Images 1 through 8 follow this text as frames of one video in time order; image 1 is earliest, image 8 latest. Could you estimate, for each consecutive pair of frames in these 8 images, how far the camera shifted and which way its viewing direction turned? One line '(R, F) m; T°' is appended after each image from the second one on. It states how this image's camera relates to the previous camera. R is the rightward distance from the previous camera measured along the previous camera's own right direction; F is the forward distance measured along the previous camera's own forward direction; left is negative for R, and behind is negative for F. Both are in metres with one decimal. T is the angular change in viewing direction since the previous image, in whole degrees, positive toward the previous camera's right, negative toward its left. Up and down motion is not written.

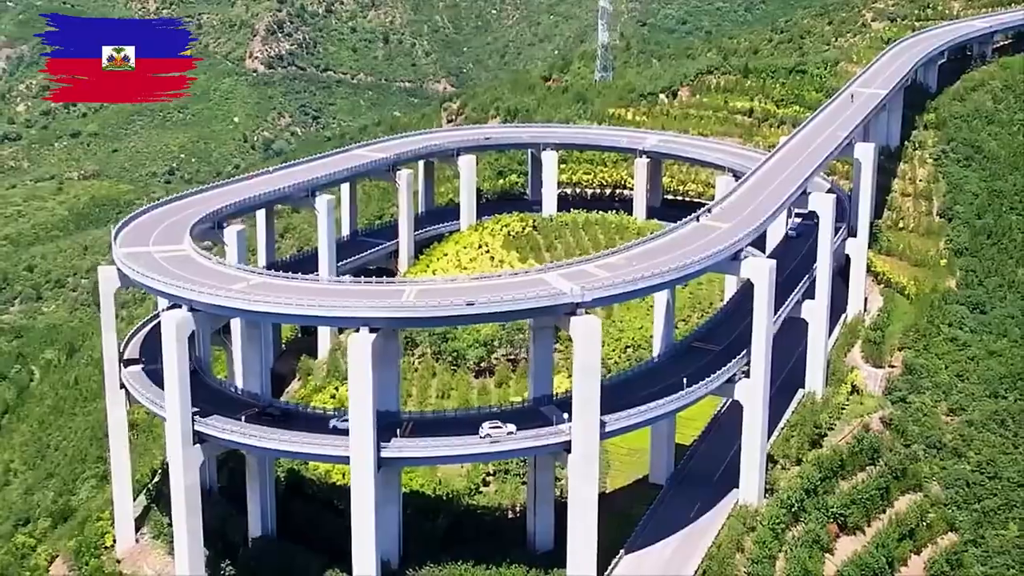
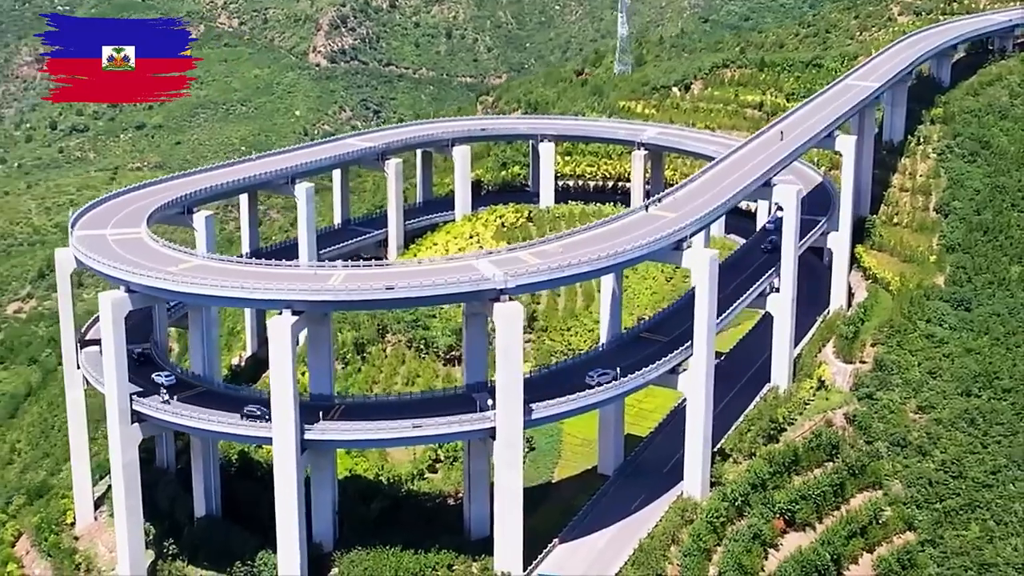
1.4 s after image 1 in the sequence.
(+4.7, +0.2) m; -4°
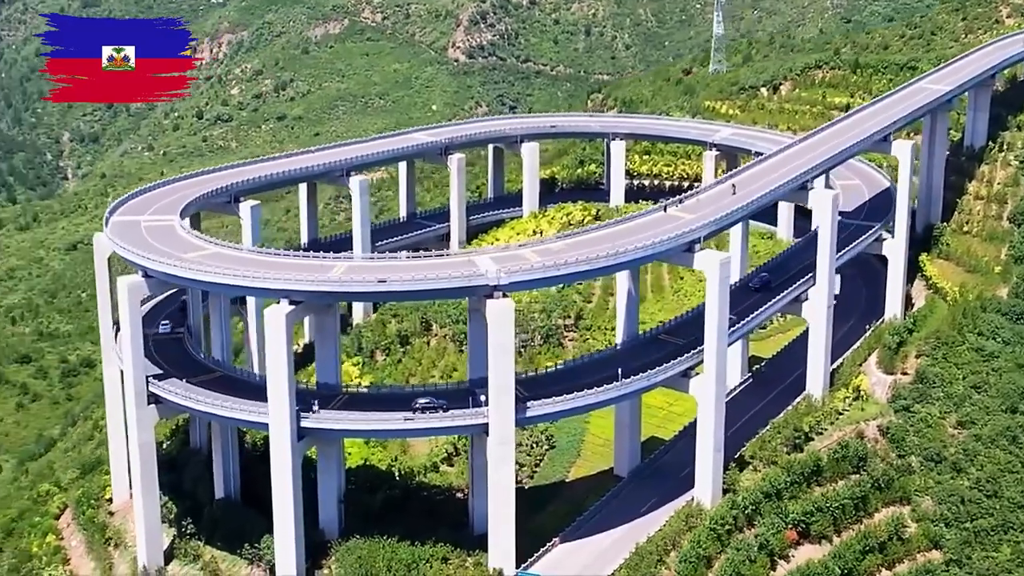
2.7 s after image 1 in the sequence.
(+4.8, +0.3) m; -7°
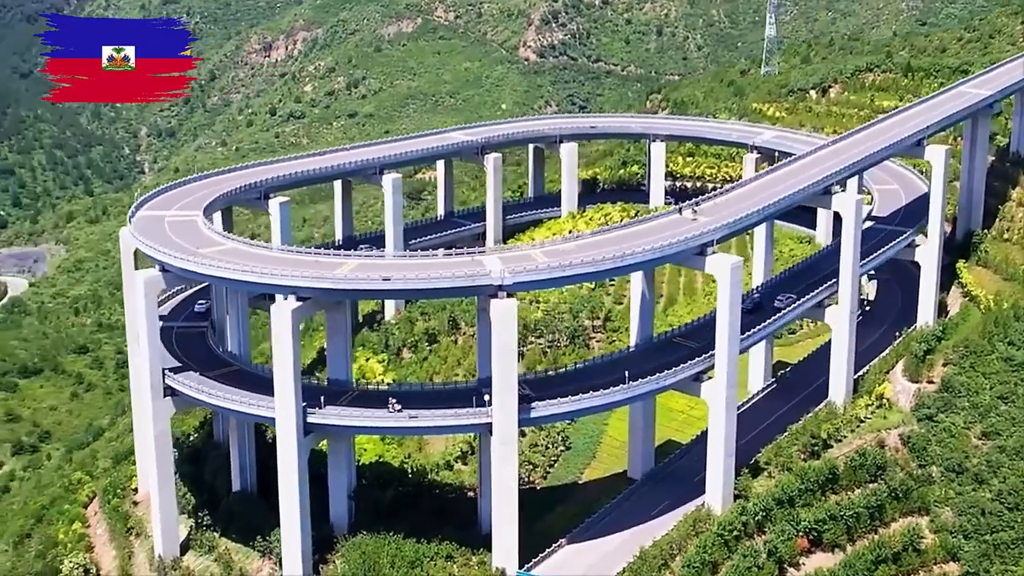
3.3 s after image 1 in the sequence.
(+2.2, 0.0) m; -3°
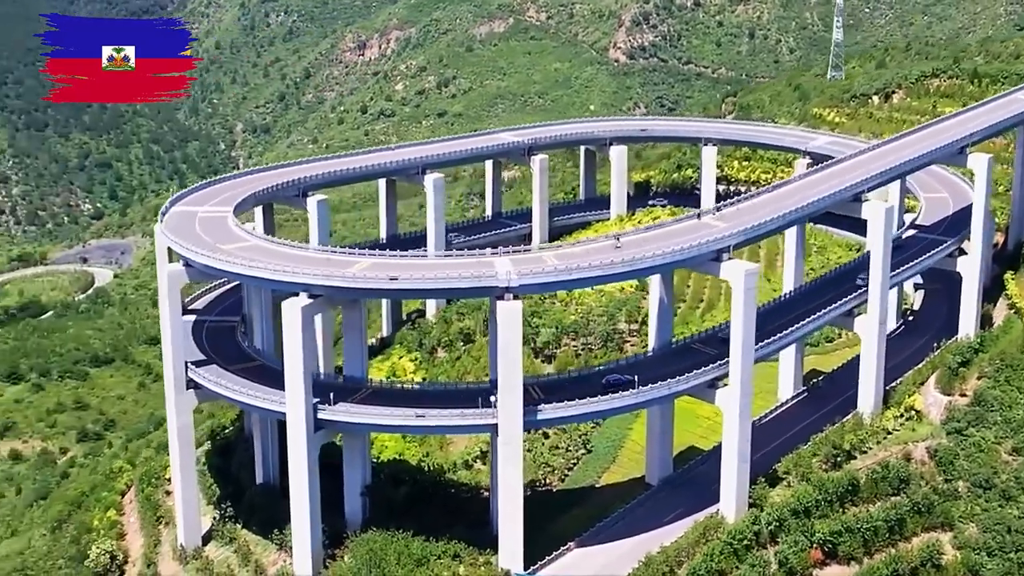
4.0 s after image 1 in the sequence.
(+2.7, 0.0) m; -4°
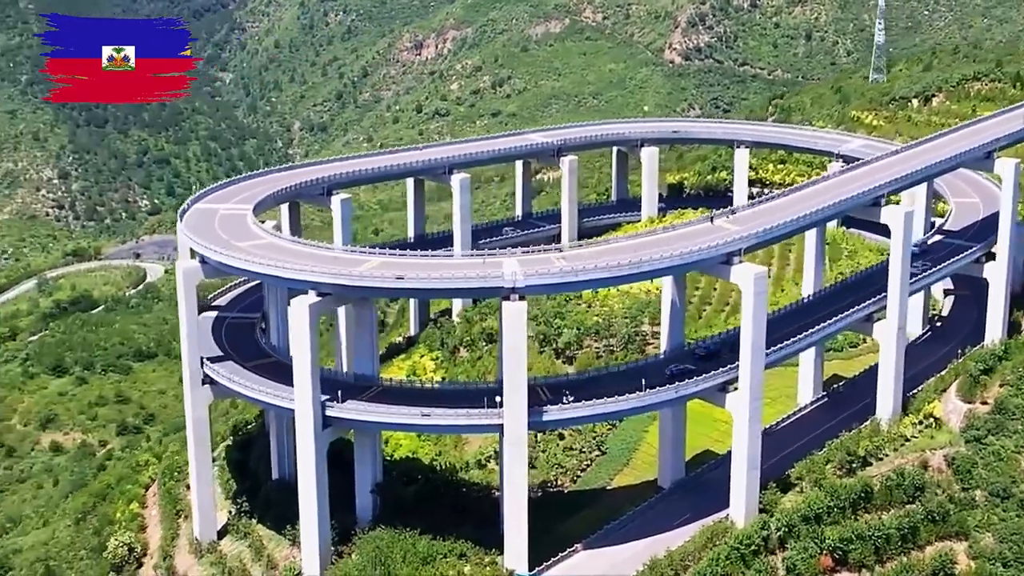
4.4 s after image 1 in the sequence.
(+1.6, 0.0) m; -3°
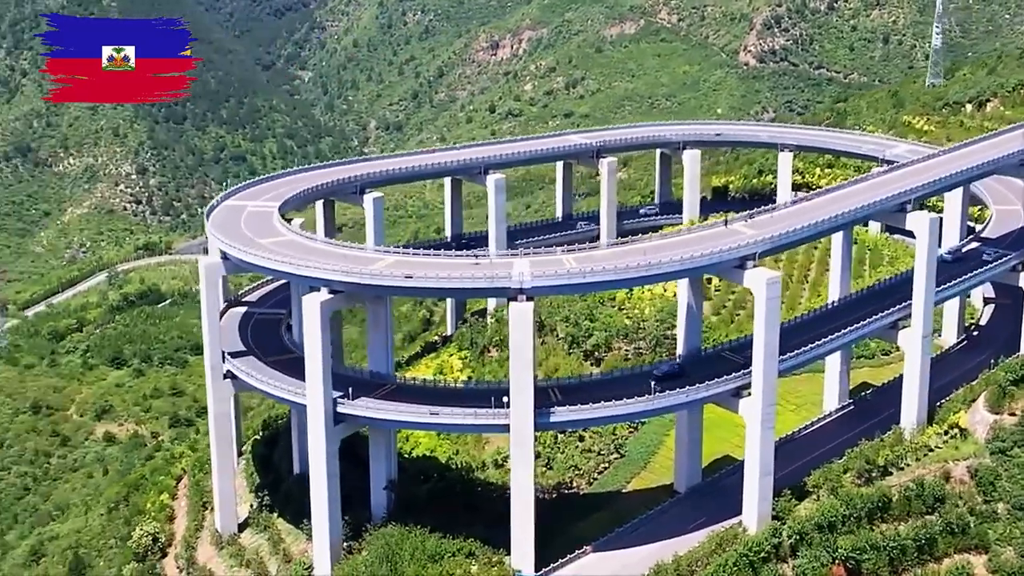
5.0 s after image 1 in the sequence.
(+2.2, 0.0) m; -3°
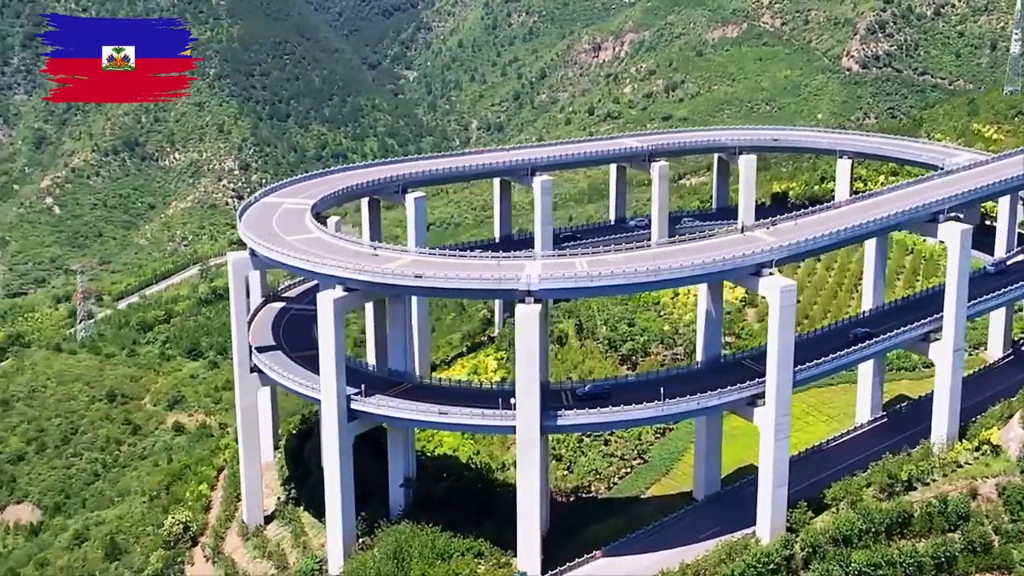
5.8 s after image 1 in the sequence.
(+3.0, +0.1) m; -5°
